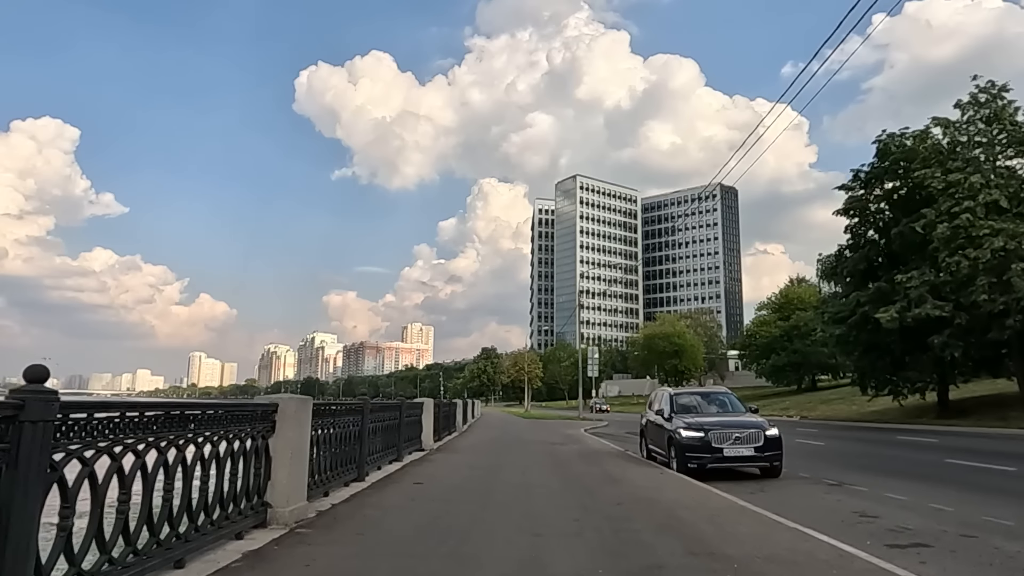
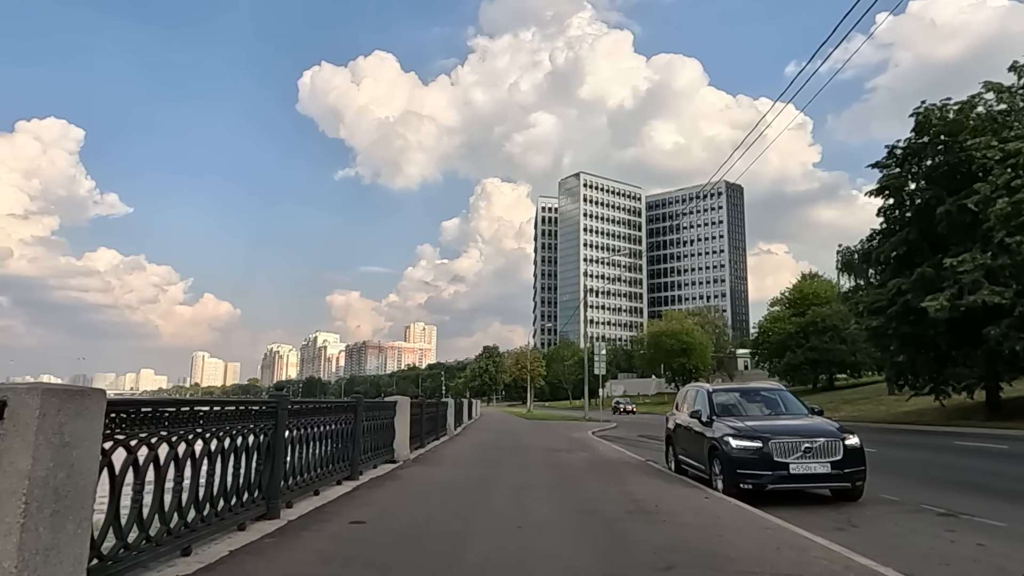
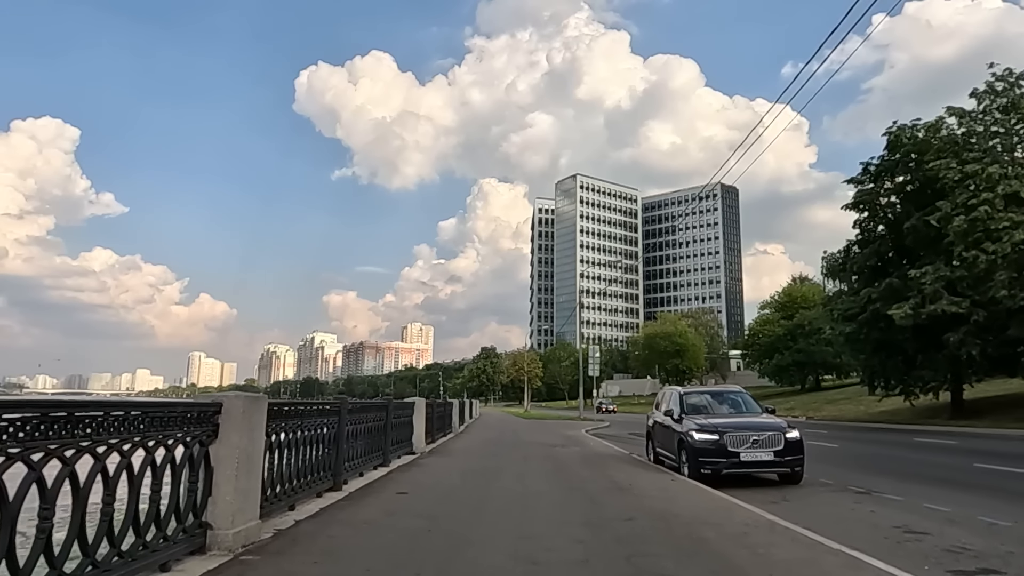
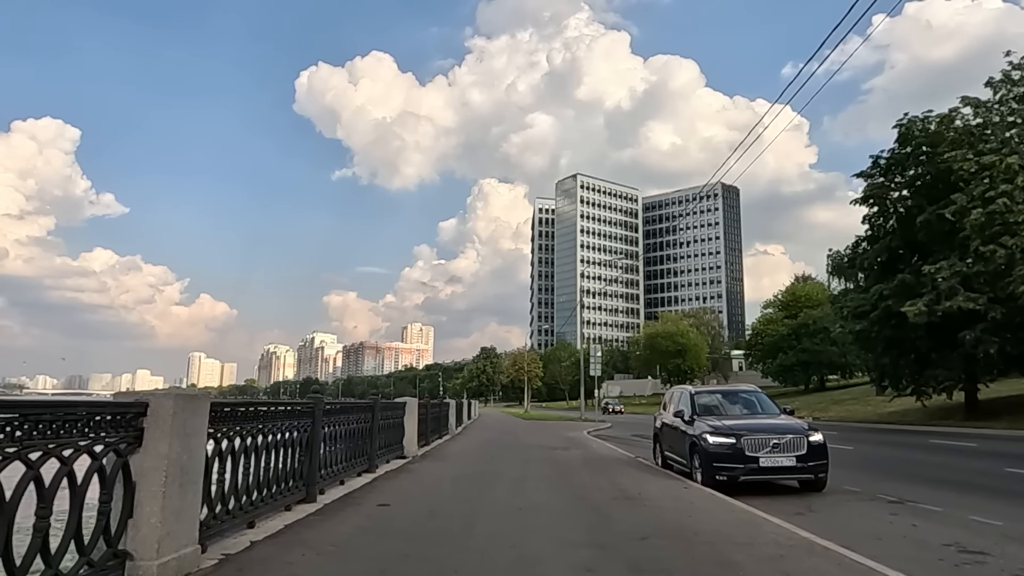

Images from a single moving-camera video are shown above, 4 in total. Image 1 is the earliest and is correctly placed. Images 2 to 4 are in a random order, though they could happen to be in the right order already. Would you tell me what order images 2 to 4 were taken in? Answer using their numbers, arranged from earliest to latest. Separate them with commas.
3, 4, 2
